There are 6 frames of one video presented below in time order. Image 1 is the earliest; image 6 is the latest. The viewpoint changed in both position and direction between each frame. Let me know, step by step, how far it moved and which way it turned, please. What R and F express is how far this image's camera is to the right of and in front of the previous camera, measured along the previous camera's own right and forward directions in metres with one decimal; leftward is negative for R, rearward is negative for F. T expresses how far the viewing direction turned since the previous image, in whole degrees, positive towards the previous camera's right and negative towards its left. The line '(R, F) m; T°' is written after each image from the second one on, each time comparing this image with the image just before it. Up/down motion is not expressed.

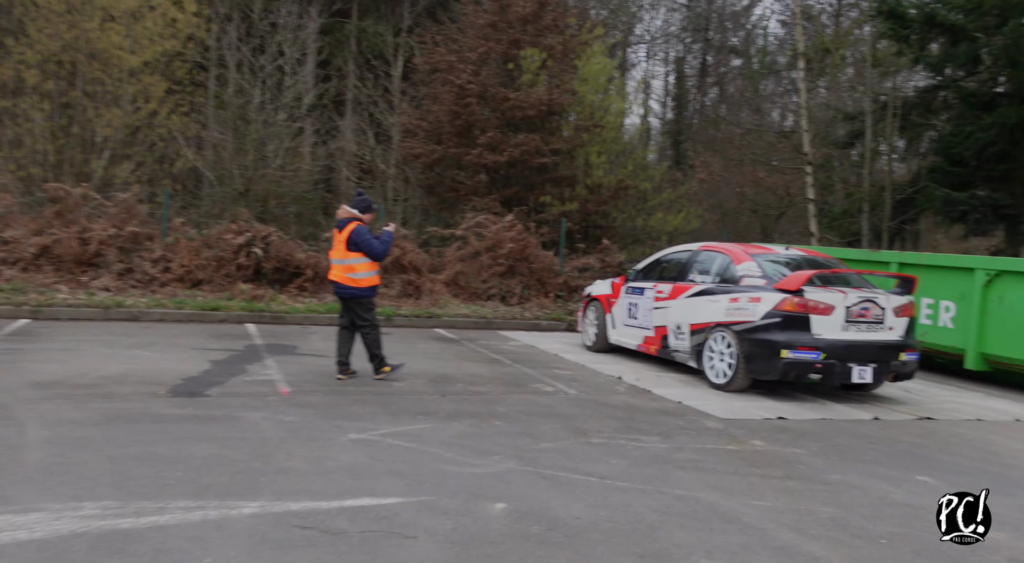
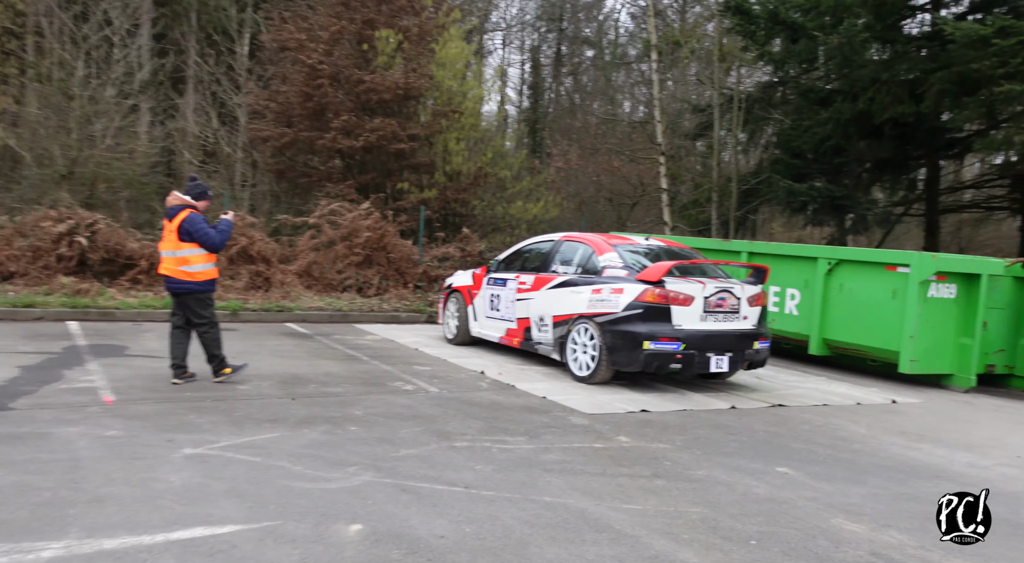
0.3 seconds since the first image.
(-0.2, +0.4) m; +11°
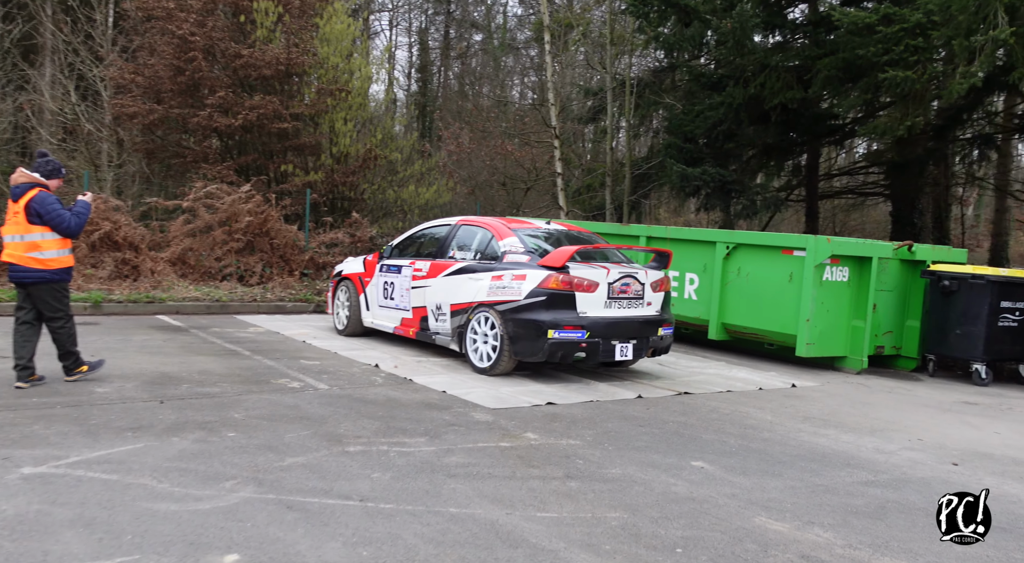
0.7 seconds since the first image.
(-0.1, +0.5) m; +7°
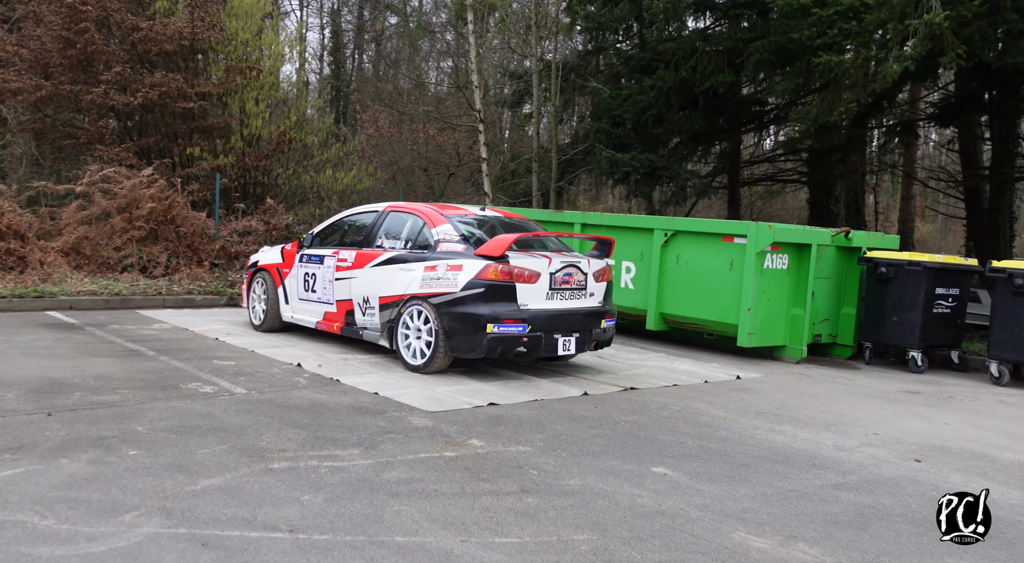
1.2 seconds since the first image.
(-0.2, +0.6) m; +6°
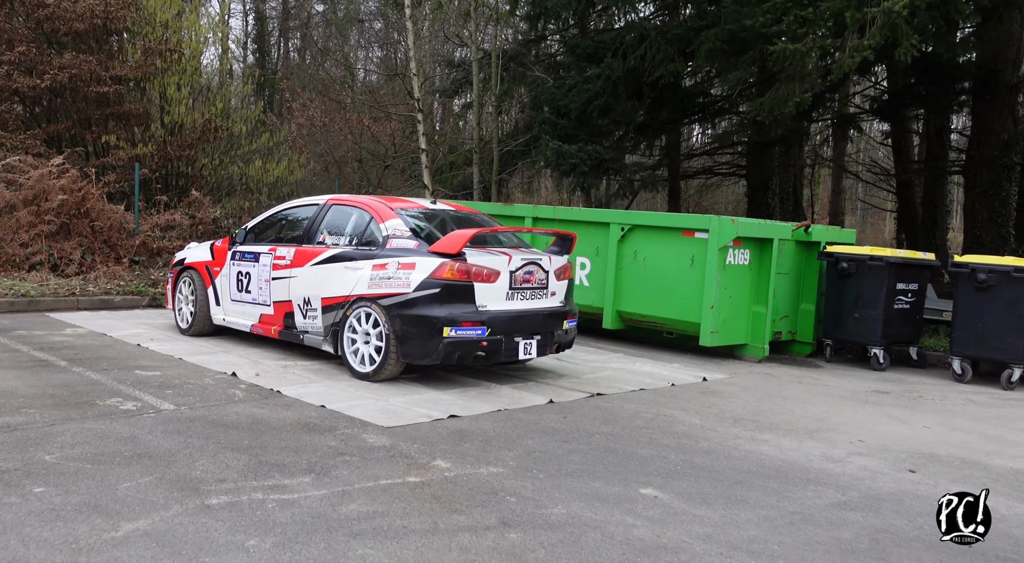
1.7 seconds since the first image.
(-0.2, +0.6) m; +5°
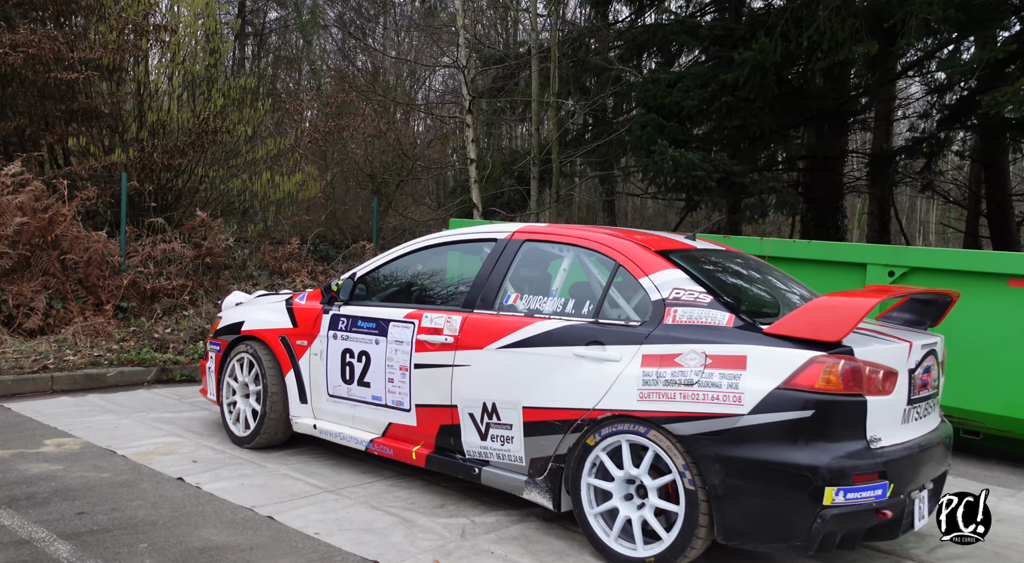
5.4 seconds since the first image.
(-2.1, +3.5) m; +4°
